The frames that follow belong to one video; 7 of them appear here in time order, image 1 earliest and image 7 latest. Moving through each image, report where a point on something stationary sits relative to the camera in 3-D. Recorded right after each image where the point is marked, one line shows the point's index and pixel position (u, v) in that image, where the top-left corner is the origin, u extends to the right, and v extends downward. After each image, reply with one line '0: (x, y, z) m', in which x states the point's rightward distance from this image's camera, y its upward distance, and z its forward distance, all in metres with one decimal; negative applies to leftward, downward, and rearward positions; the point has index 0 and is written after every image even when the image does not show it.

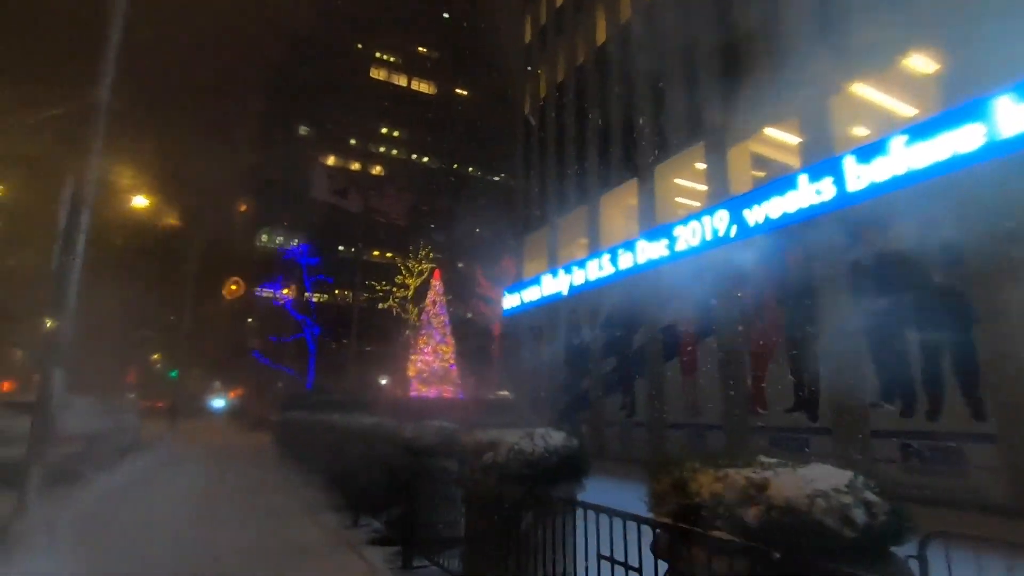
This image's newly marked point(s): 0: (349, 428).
0: (-2.9, -2.6, +9.7) m
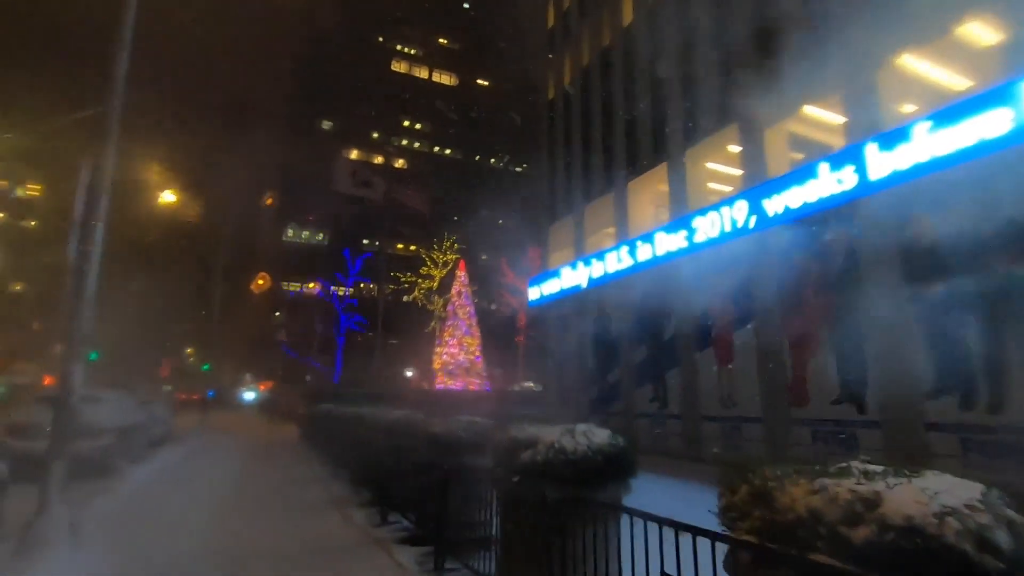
0: (-2.4, -2.4, +9.5) m
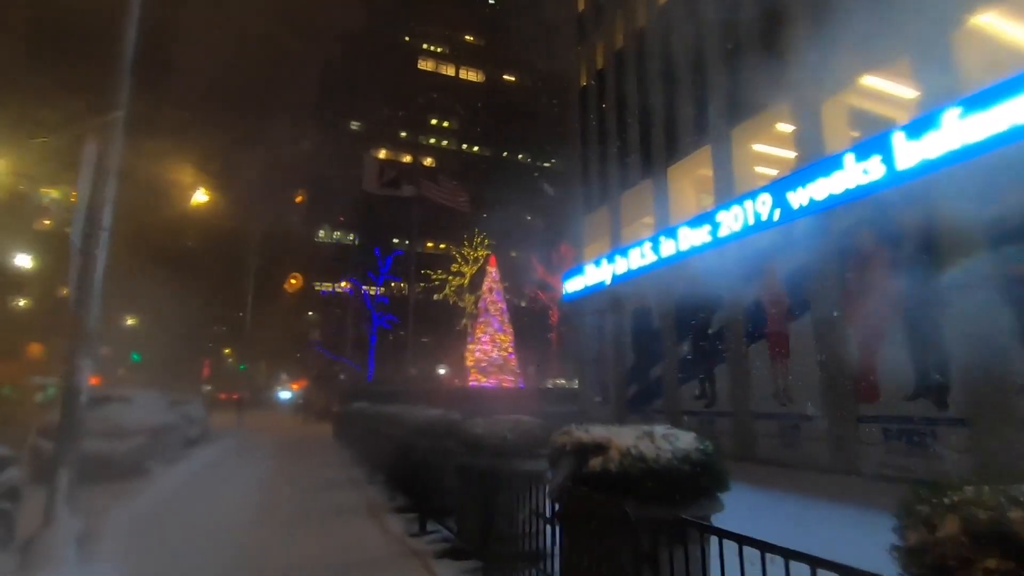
0: (-1.7, -2.2, +9.0) m
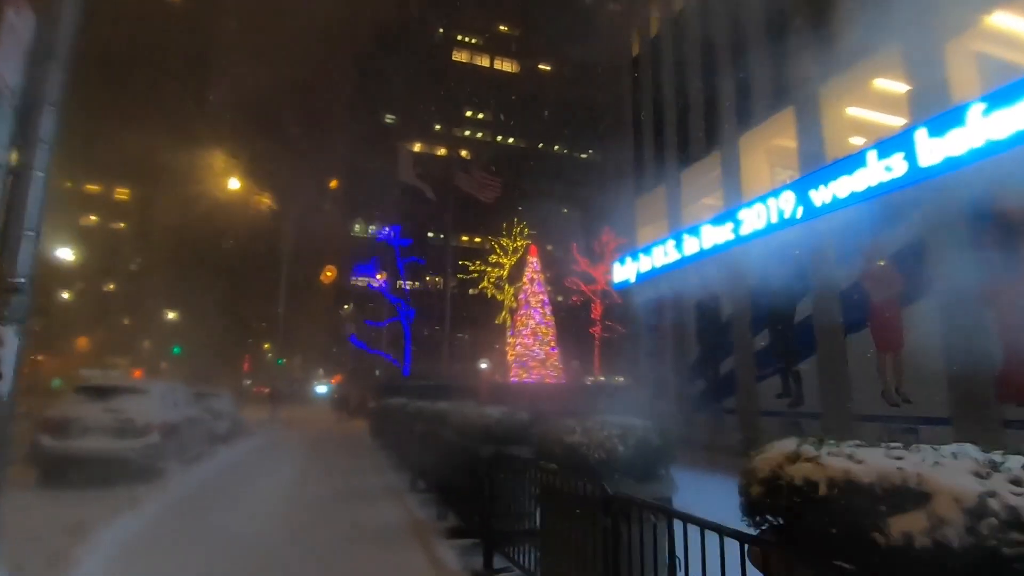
0: (-0.7, -1.9, +7.5) m
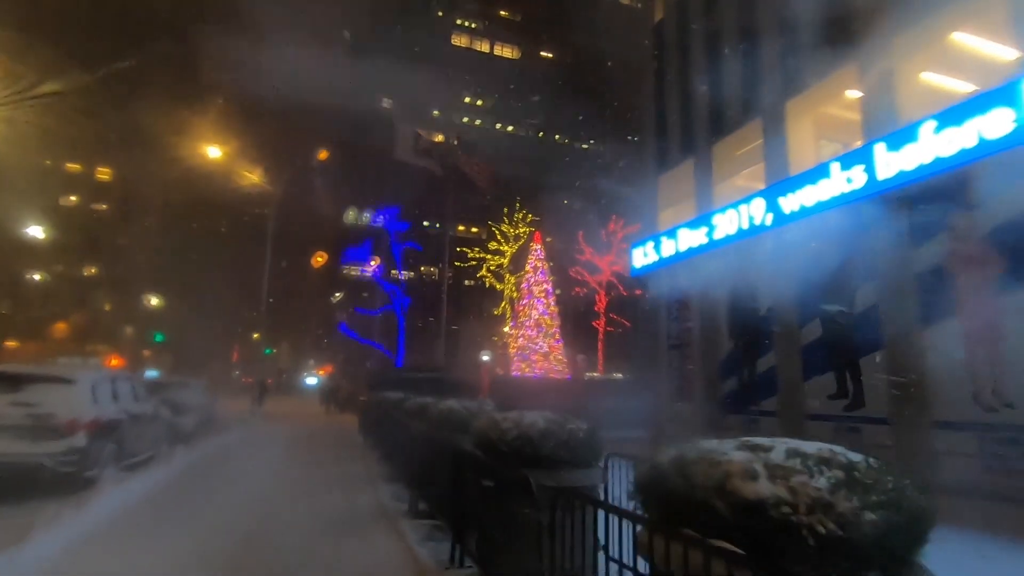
0: (-0.3, -1.5, +5.6) m
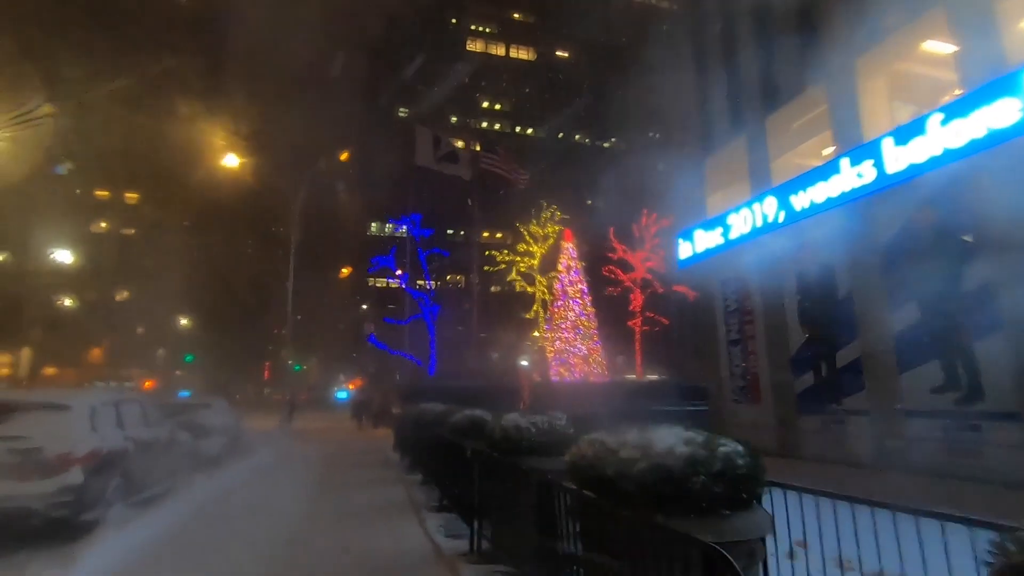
0: (+0.4, -1.3, +4.2) m
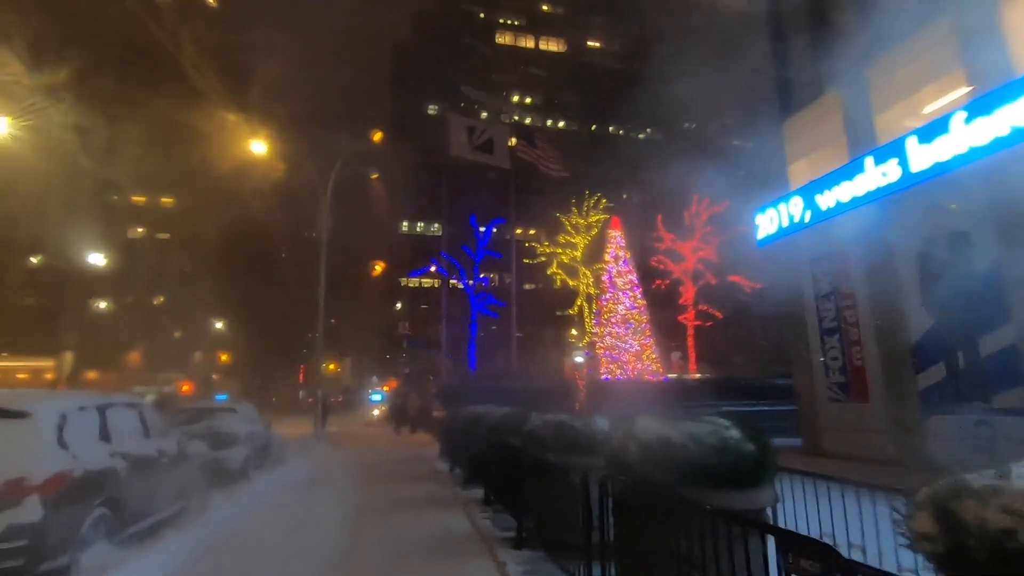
0: (+1.3, -0.9, +2.4) m
